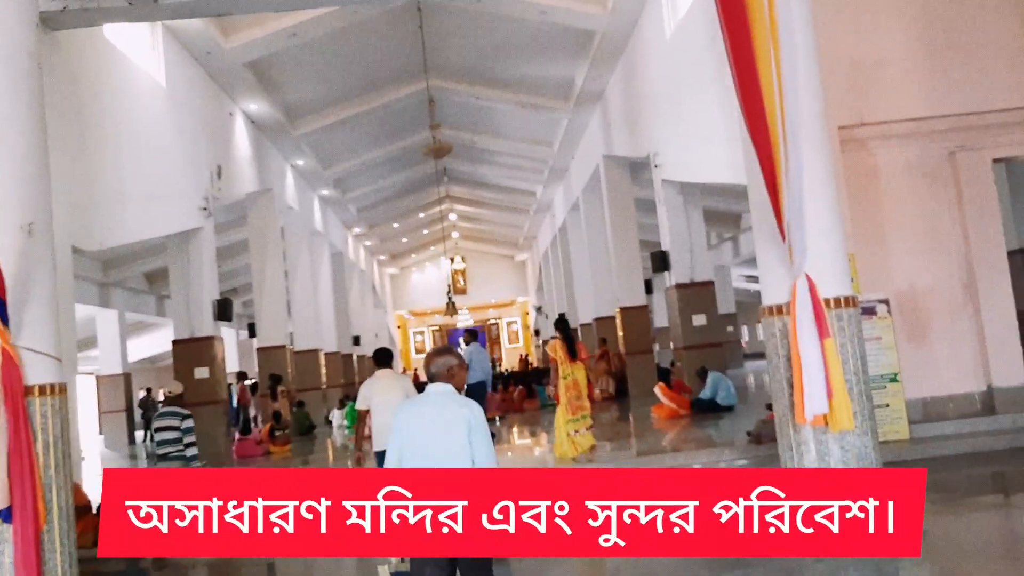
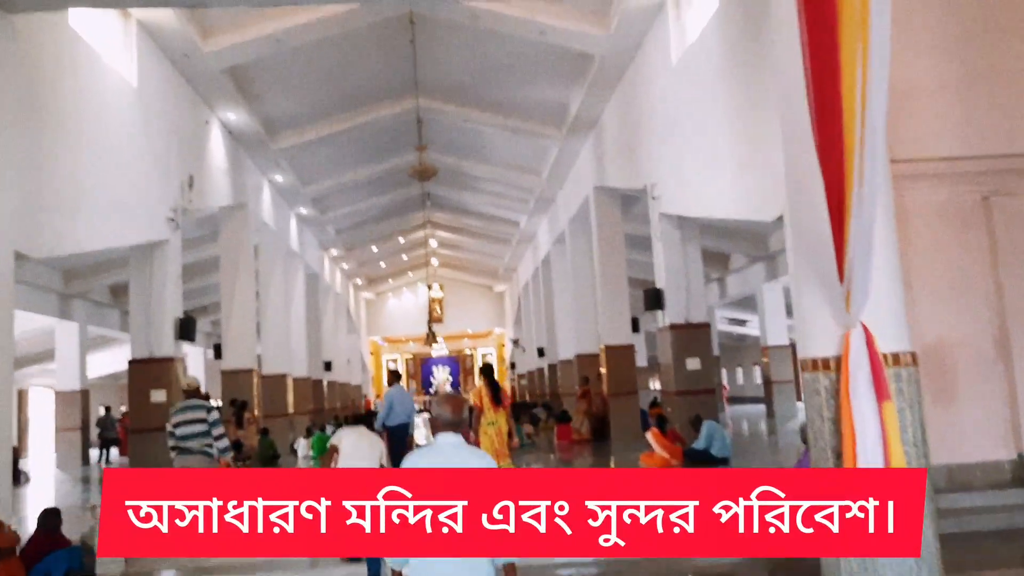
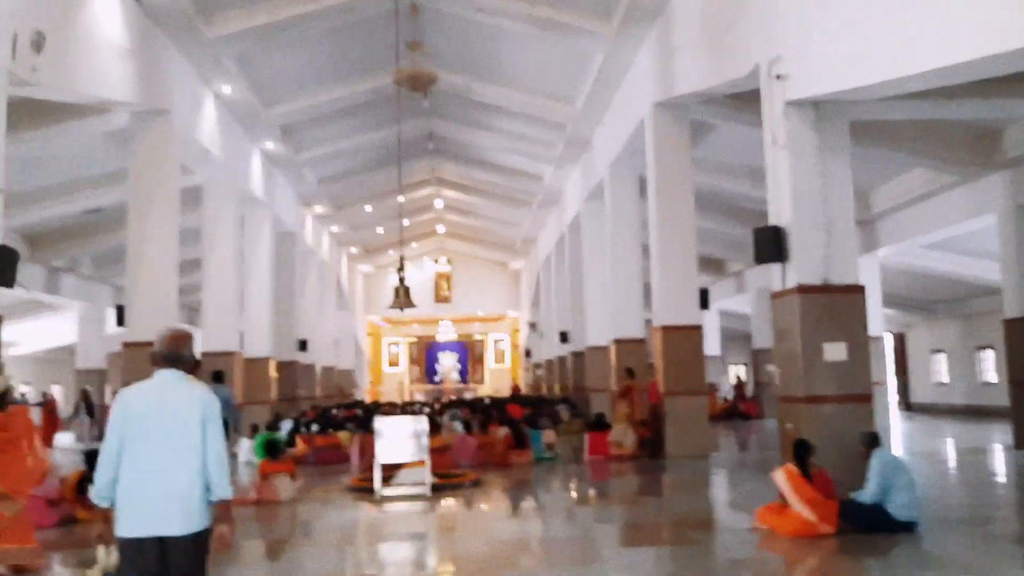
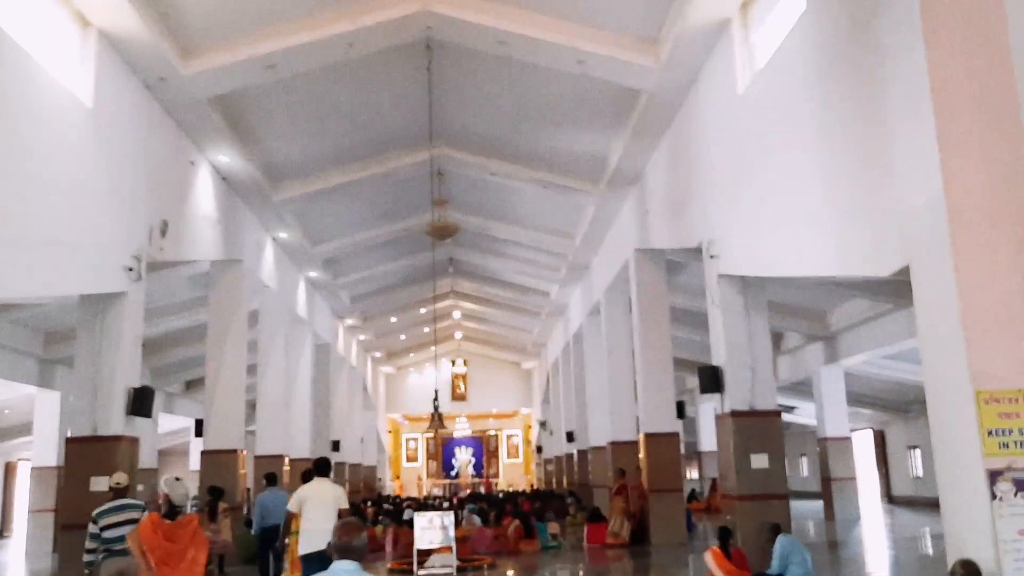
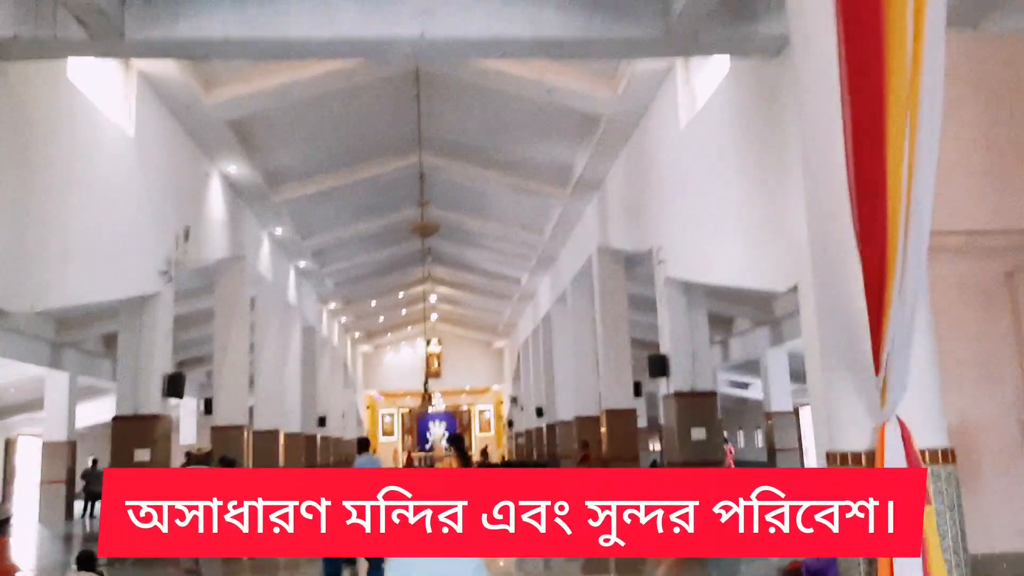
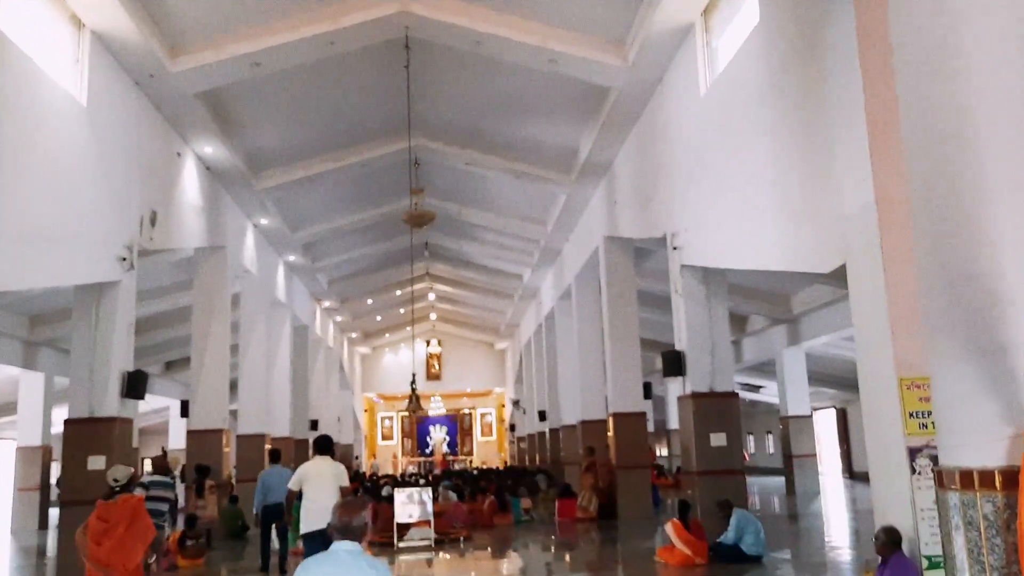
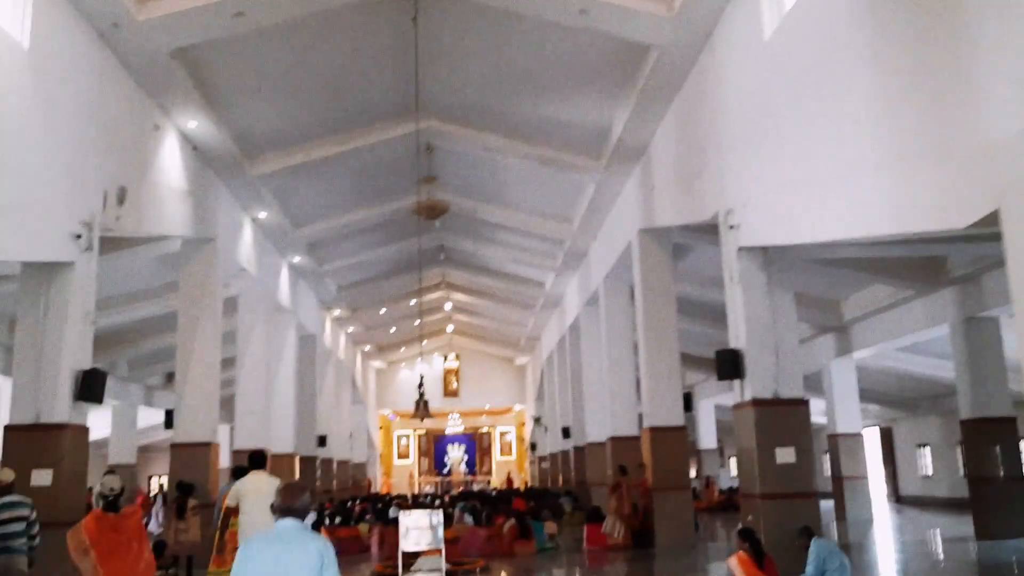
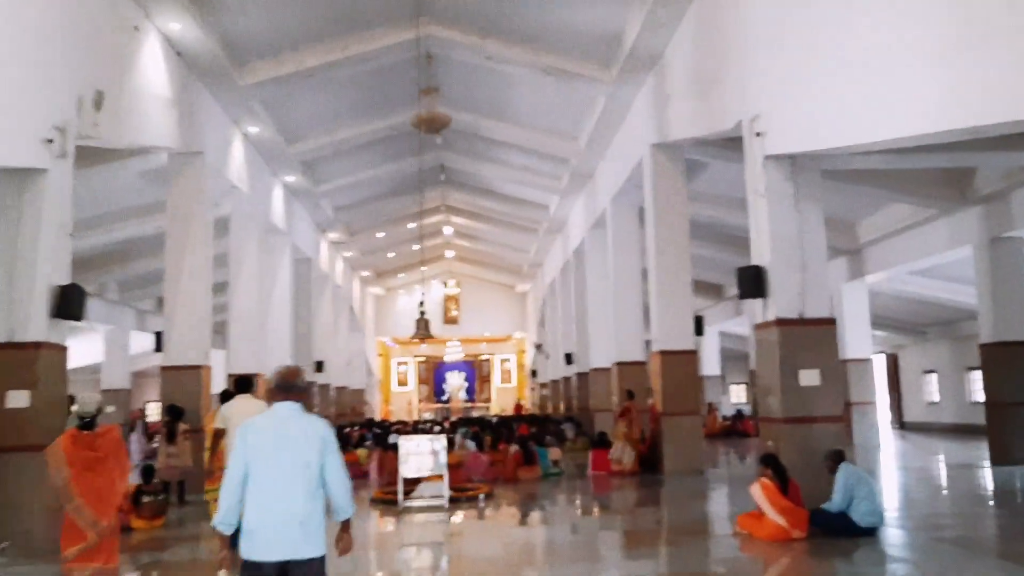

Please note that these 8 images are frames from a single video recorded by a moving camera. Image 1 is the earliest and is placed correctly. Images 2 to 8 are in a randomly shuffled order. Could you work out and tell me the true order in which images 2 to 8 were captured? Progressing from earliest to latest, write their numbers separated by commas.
2, 5, 6, 4, 7, 8, 3
